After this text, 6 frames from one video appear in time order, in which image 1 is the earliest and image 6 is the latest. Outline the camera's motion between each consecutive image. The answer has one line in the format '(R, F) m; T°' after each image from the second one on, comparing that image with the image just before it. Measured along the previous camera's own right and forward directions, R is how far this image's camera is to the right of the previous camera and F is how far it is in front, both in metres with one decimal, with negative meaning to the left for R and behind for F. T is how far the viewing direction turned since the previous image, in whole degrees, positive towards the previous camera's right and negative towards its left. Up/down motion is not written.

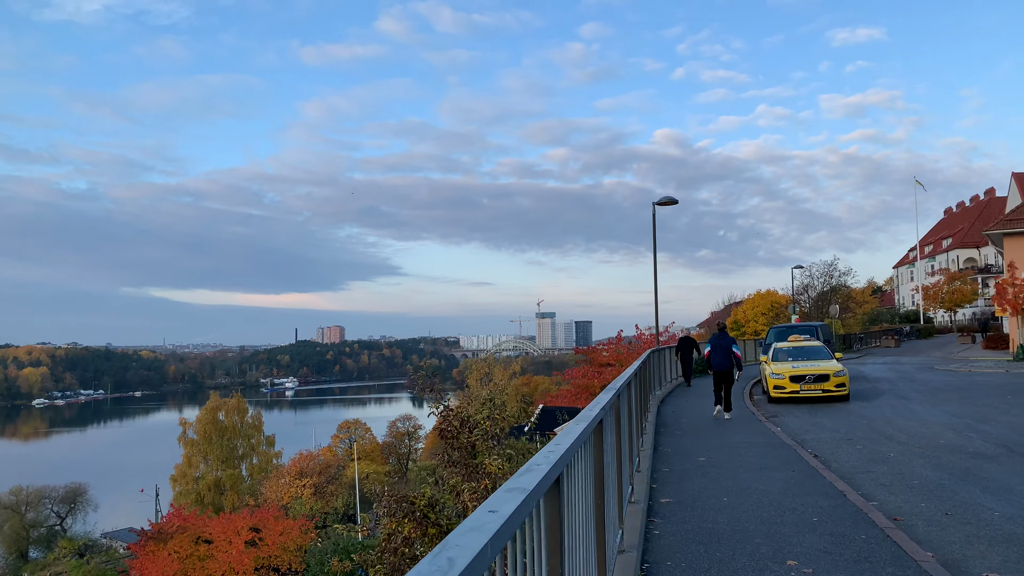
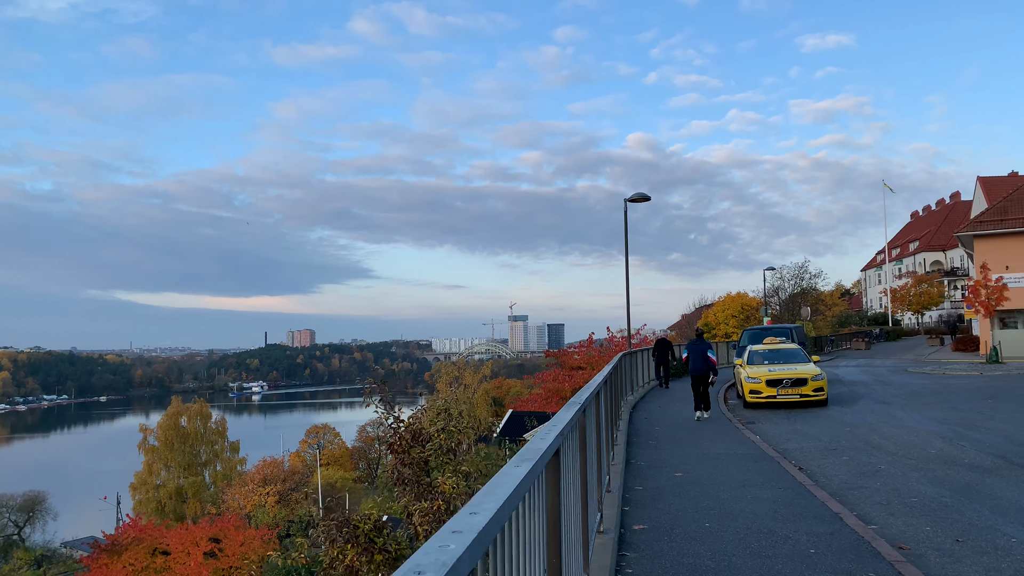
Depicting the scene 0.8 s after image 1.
(+0.2, +0.9) m; +2°
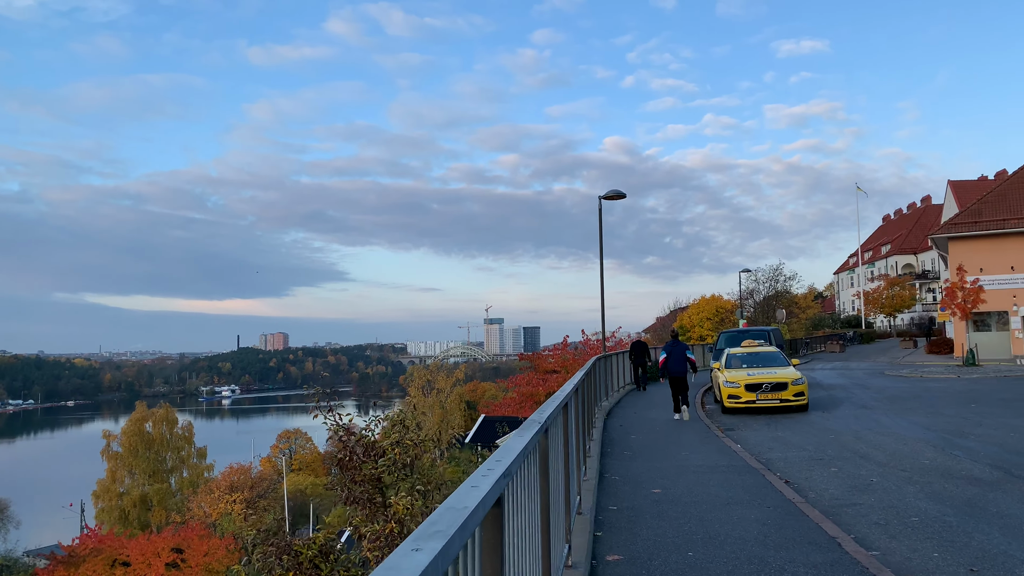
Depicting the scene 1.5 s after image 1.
(+0.1, +0.7) m; +2°
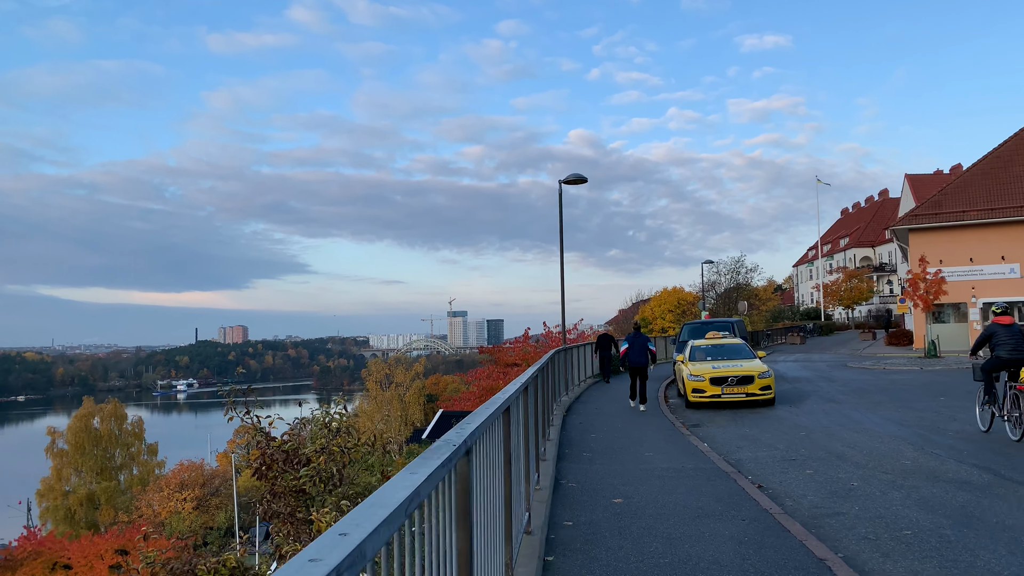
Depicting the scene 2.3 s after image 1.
(+0.2, +0.9) m; +3°
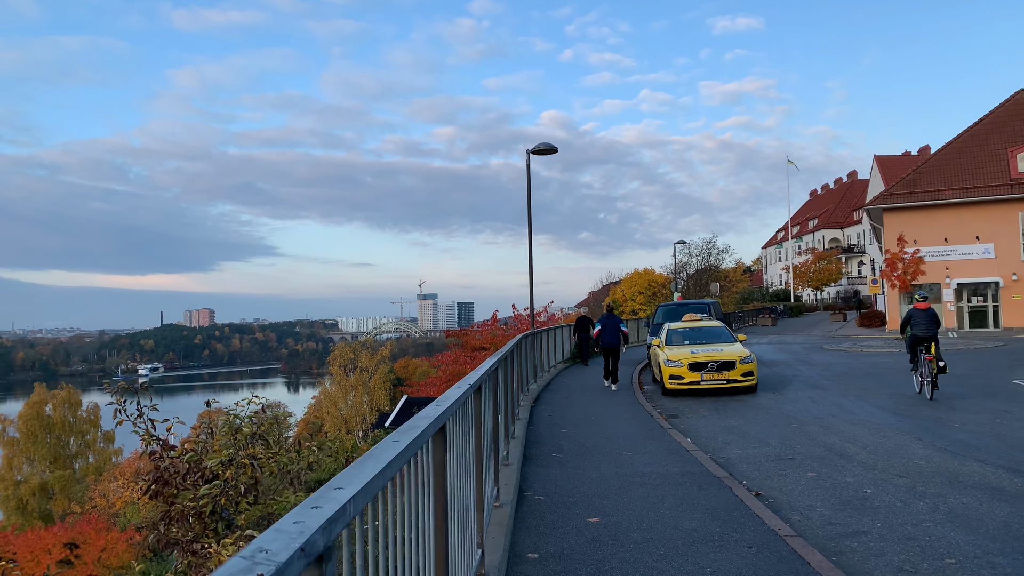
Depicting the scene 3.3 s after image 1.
(+0.1, +1.2) m; +2°
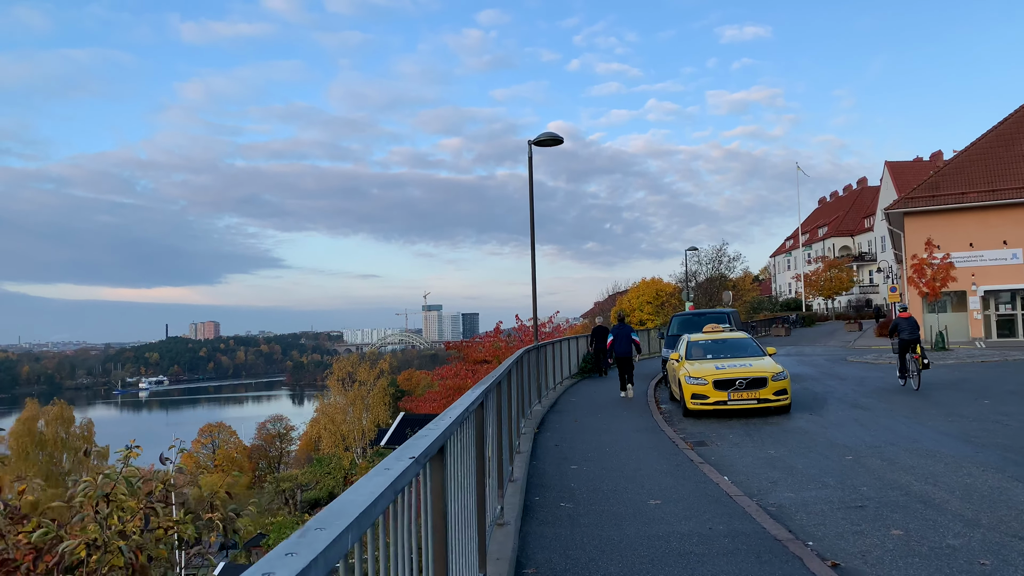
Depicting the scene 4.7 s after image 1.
(+0.1, +1.5) m; 0°
